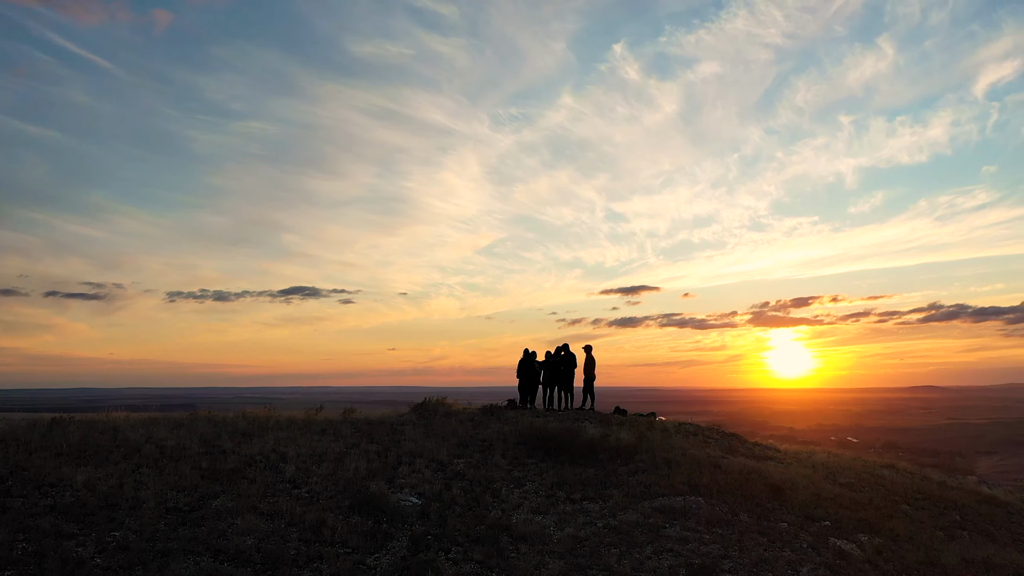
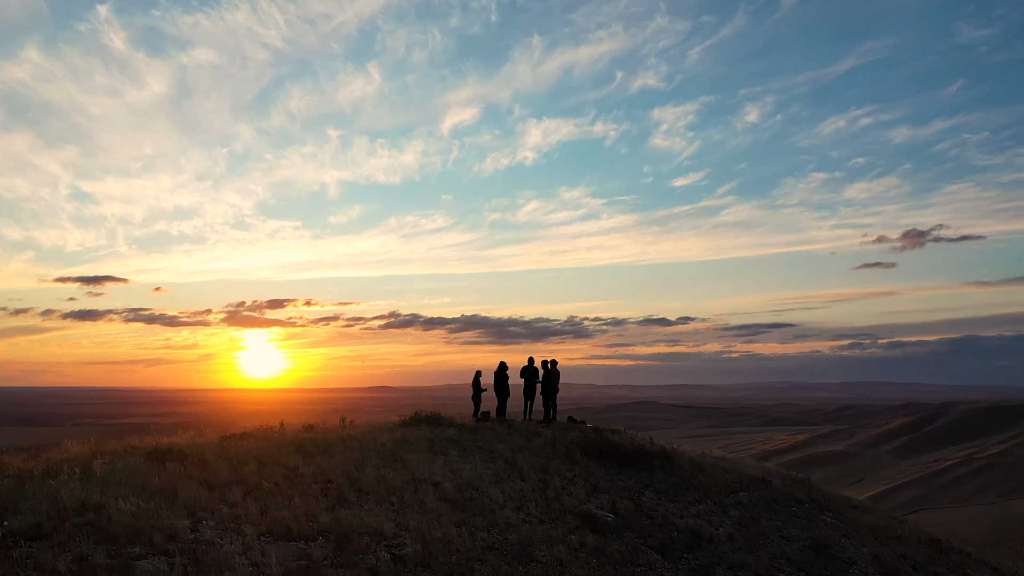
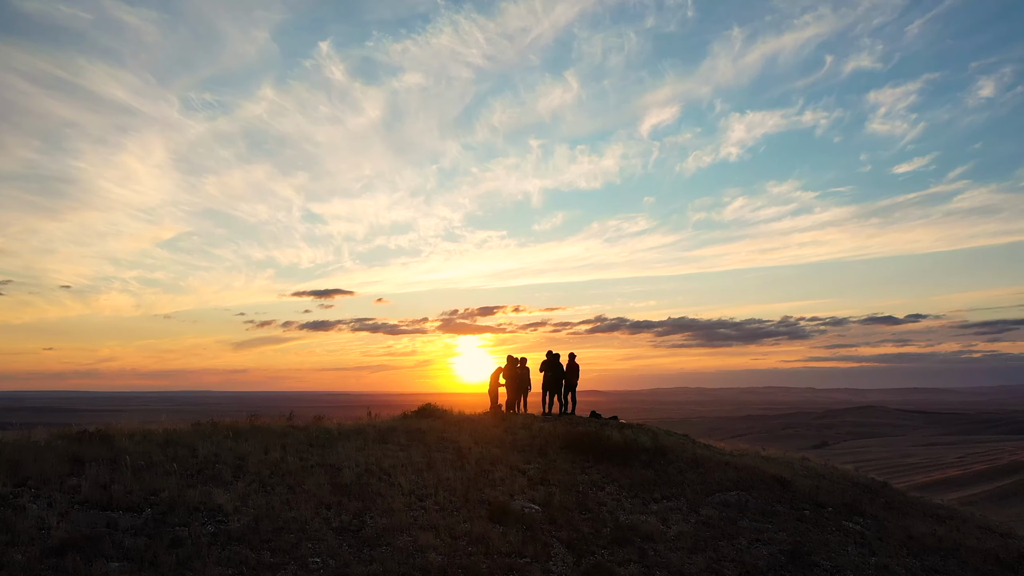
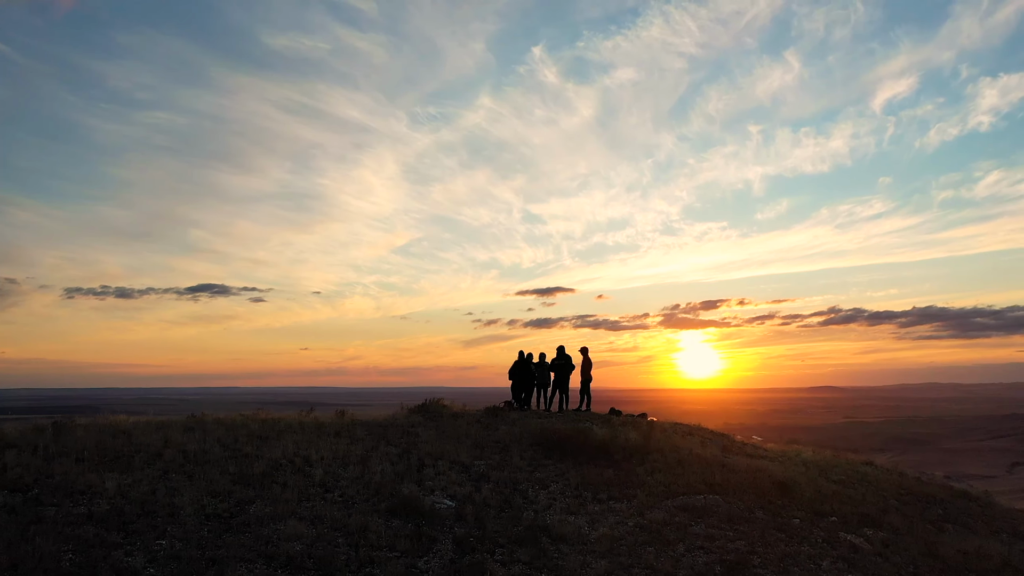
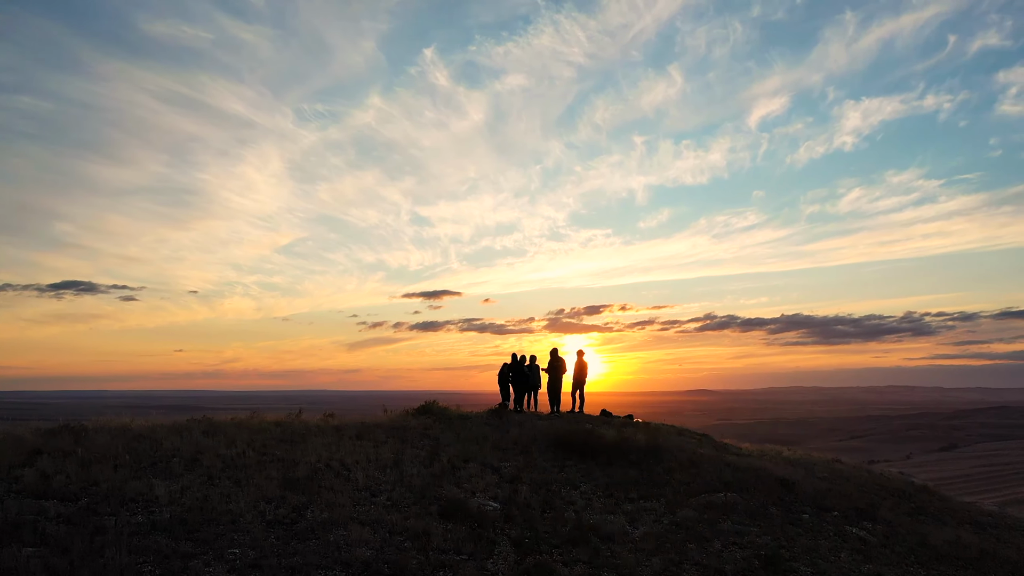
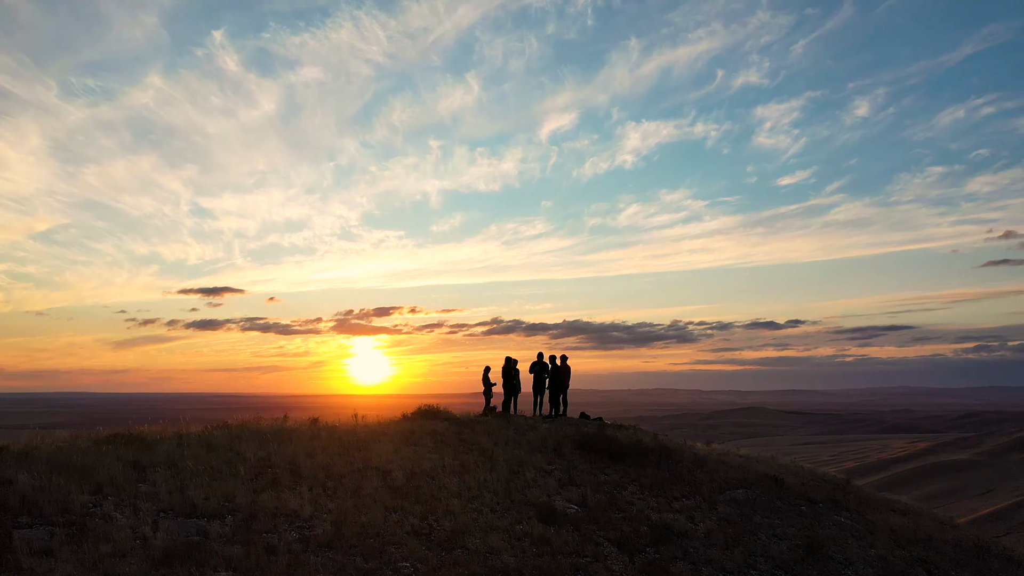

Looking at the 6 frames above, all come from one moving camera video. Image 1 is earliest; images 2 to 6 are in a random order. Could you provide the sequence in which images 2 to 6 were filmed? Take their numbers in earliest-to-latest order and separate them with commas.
4, 5, 3, 6, 2
